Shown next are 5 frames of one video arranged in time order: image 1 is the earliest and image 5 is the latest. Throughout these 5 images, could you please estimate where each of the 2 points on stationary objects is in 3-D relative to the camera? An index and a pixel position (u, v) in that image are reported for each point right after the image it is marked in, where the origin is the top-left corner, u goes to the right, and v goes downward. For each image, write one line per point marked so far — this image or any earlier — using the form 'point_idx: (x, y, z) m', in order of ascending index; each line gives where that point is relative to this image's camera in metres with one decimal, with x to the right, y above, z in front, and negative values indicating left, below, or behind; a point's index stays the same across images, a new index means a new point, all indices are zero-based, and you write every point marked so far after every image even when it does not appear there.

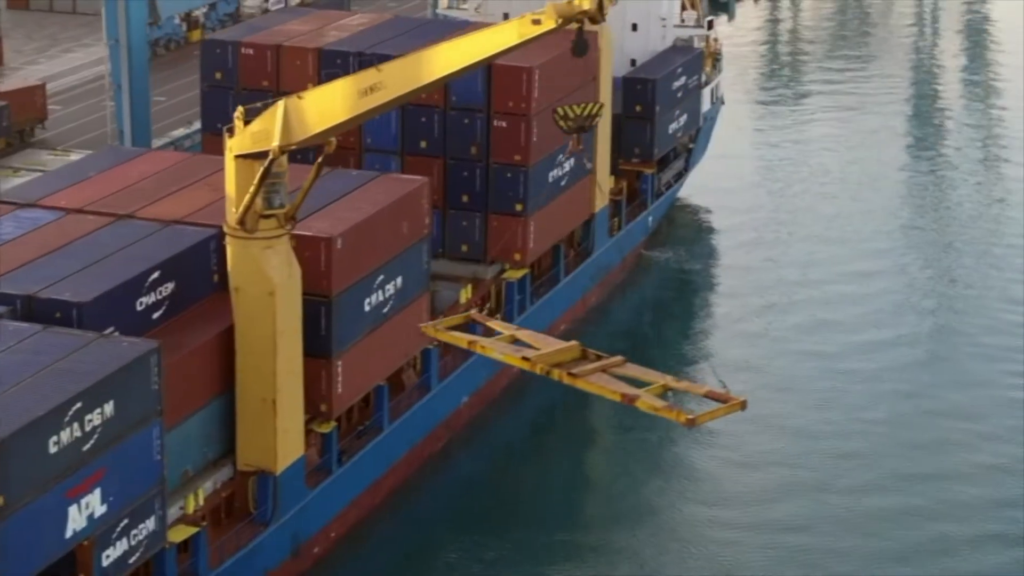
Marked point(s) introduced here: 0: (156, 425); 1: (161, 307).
0: (-2.8, -1.1, +17.6) m
1: (-3.1, -0.2, +19.6) m
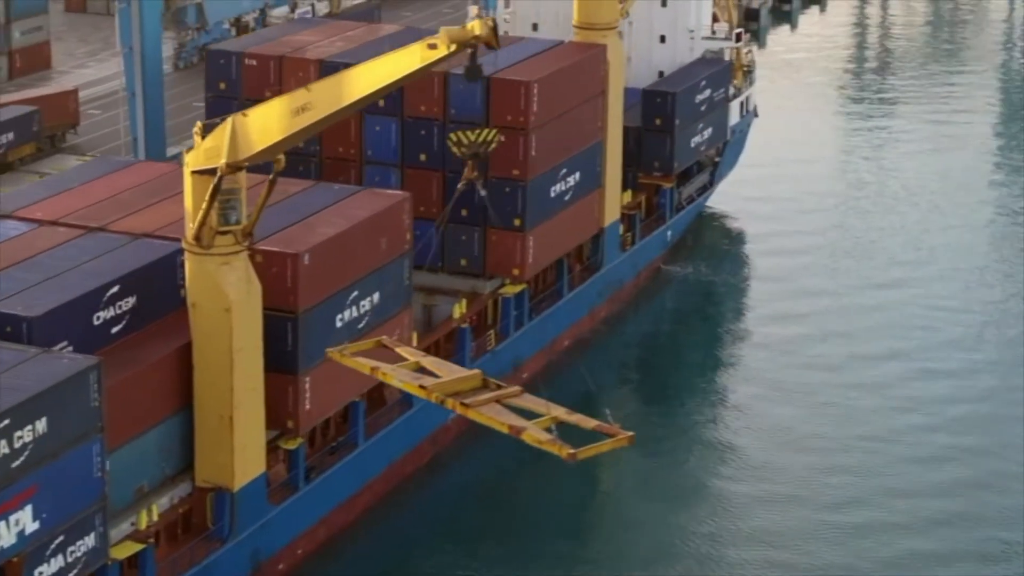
0: (-3.3, -1.2, +17.5) m
1: (-3.5, -0.3, +19.6) m
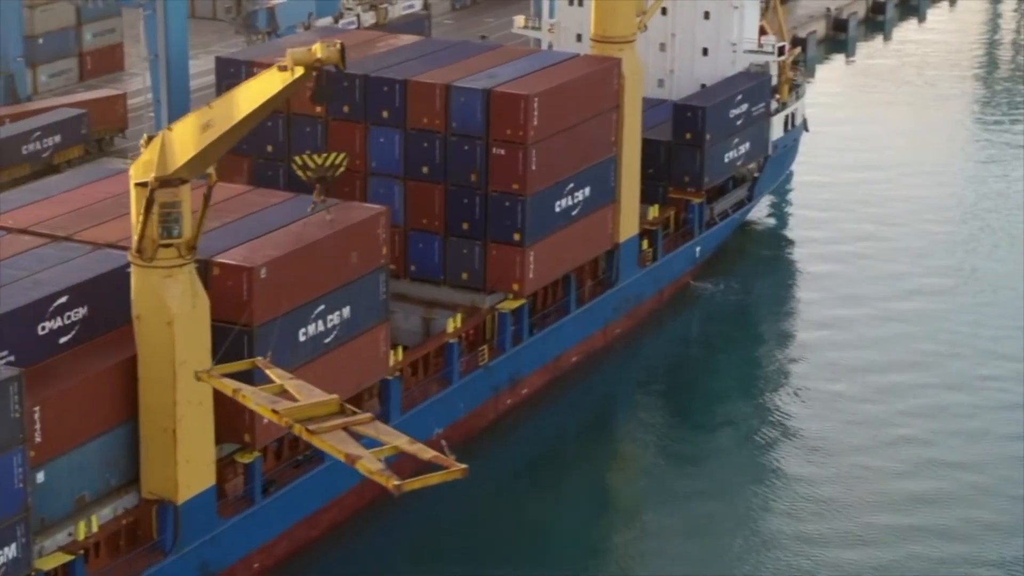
0: (-3.9, -1.3, +17.6) m
1: (-3.9, -0.4, +19.6) m
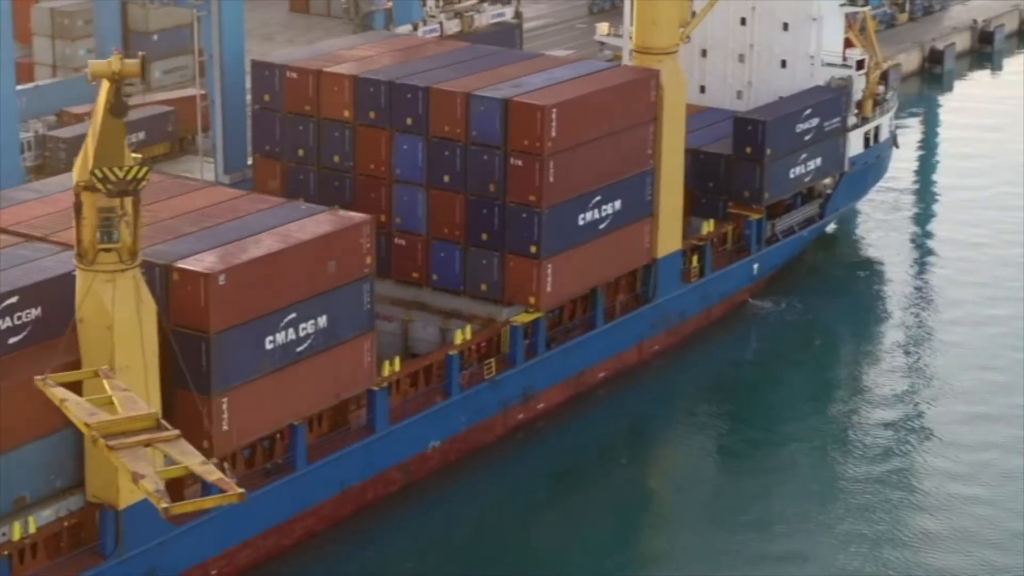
0: (-4.6, -1.3, +17.7) m
1: (-4.4, -0.4, +19.7) m
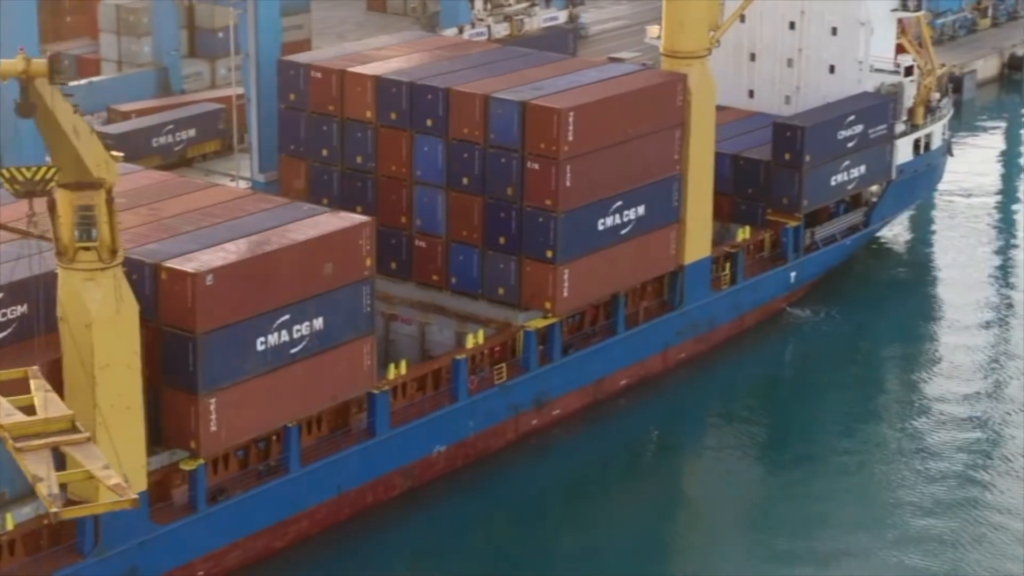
0: (-4.9, -1.3, +17.7) m
1: (-4.5, -0.4, +19.7) m
